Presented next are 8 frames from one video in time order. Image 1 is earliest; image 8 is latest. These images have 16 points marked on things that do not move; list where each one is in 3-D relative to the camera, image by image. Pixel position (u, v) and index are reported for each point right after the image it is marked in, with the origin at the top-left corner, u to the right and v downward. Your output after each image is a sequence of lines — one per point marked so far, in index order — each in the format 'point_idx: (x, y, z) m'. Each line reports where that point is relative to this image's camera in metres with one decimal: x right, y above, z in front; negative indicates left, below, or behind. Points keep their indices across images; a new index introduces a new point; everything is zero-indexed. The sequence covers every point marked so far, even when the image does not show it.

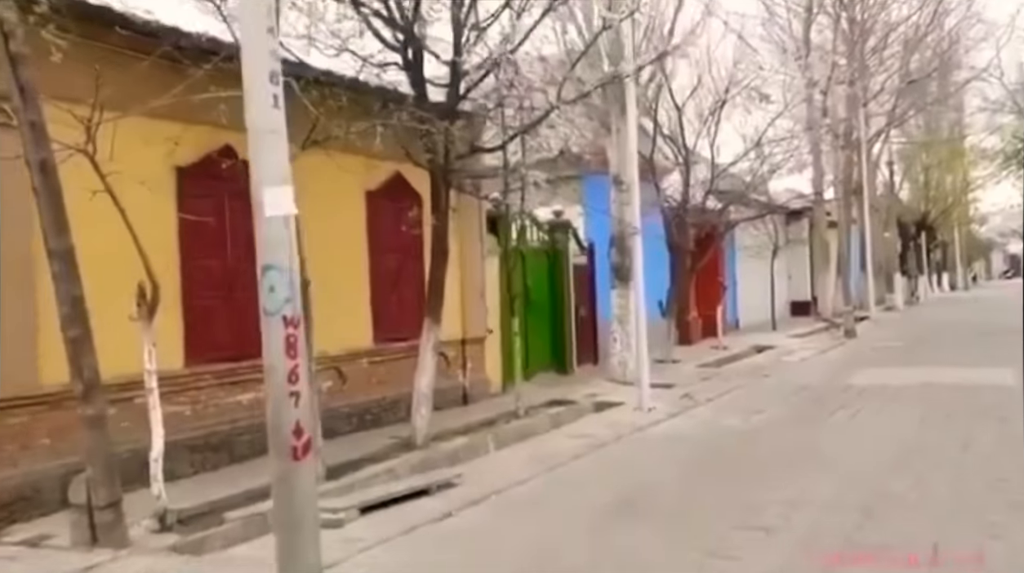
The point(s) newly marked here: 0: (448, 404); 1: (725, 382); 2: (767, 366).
0: (-0.8, -1.5, +12.6) m
1: (+3.3, -1.5, +15.7) m
2: (+4.6, -1.4, +18.2) m
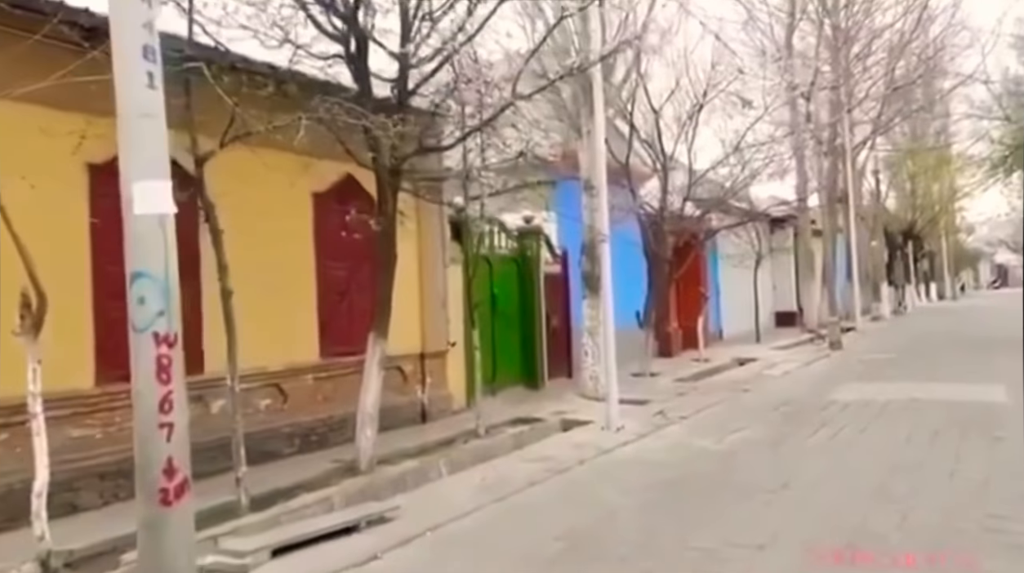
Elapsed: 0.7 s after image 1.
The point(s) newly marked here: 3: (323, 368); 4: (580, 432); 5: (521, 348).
0: (-1.3, -1.6, +11.8) m
1: (+2.8, -1.6, +14.9) m
2: (+4.1, -1.6, +17.4) m
3: (-2.0, -0.9, +10.5) m
4: (+0.8, -1.7, +11.4) m
5: (+0.1, -1.0, +15.6) m
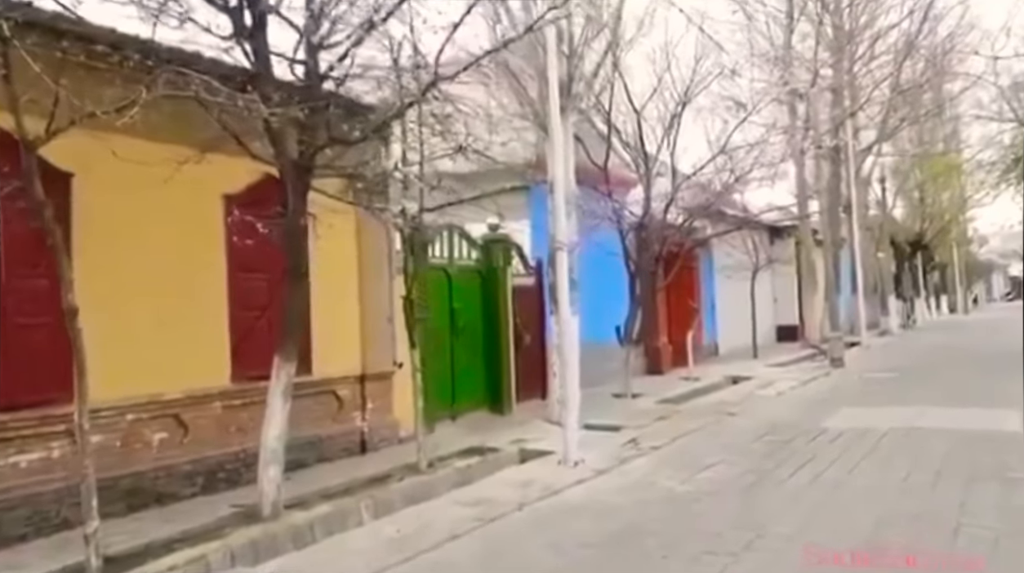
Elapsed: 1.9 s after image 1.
0: (-1.8, -1.7, +10.4) m
1: (+2.3, -1.8, +13.5) m
2: (+3.6, -1.8, +16.0) m
3: (-2.5, -1.0, +9.2) m
4: (+0.2, -1.8, +10.0) m
5: (-0.4, -1.1, +14.2) m
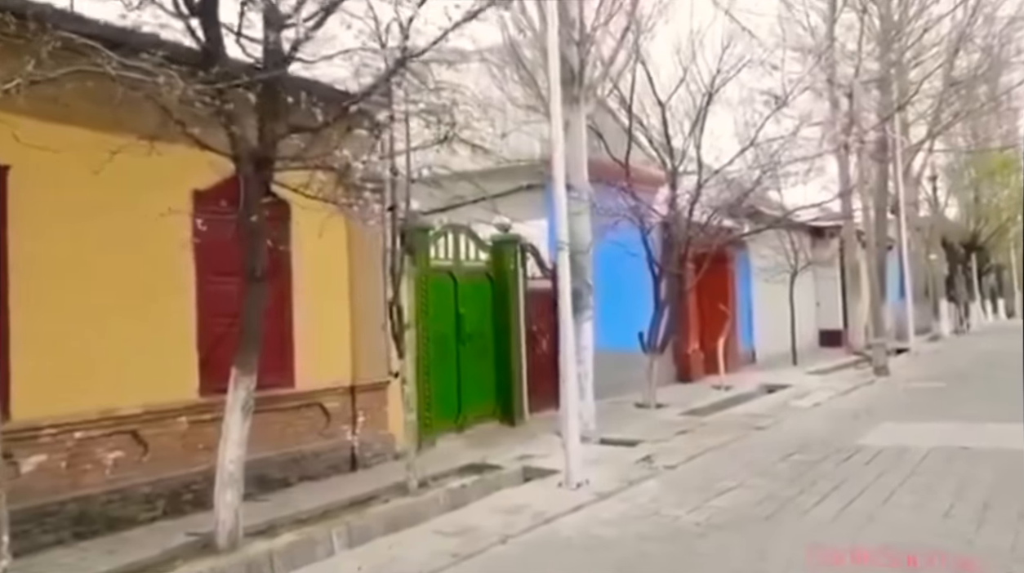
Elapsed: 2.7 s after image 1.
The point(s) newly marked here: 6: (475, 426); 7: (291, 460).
0: (-1.8, -1.8, +9.6) m
1: (+2.4, -1.9, +12.5) m
2: (+3.8, -1.9, +15.0) m
3: (-2.6, -1.0, +8.4) m
4: (+0.2, -1.8, +9.1) m
5: (-0.2, -1.2, +13.4) m
6: (-0.5, -1.8, +12.8) m
7: (-2.0, -1.6, +9.3) m
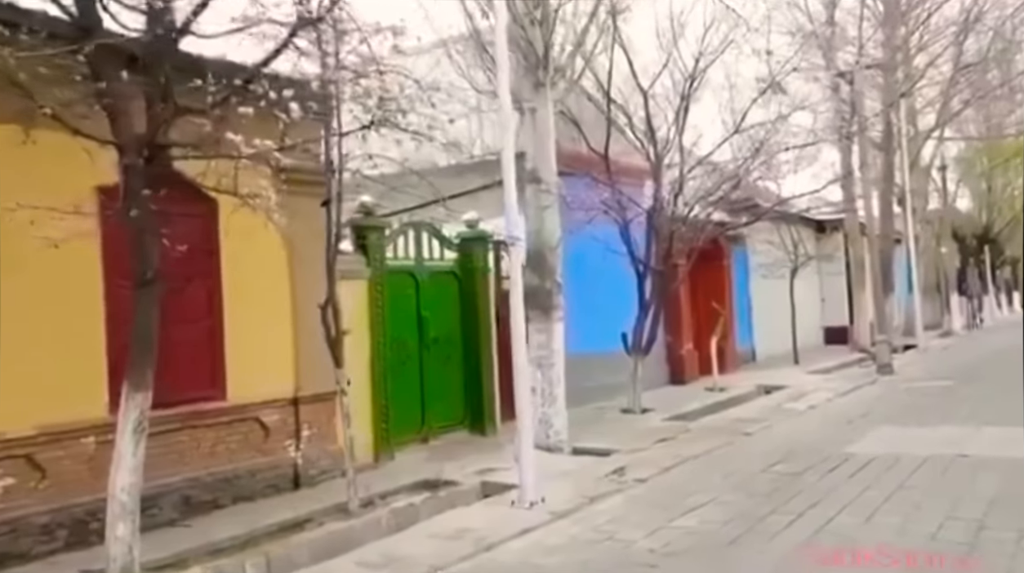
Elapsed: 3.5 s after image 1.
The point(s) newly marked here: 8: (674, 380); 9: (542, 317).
0: (-2.2, -1.8, +8.8) m
1: (+2.1, -1.8, +11.7) m
2: (+3.5, -1.8, +14.1) m
3: (-3.0, -1.1, +7.6) m
4: (-0.2, -1.8, +8.3) m
5: (-0.6, -1.2, +12.5) m
6: (-0.8, -1.8, +12.0) m
7: (-2.5, -1.6, +8.5) m
8: (+3.2, -1.8, +19.5) m
9: (+0.3, -0.4, +11.4) m
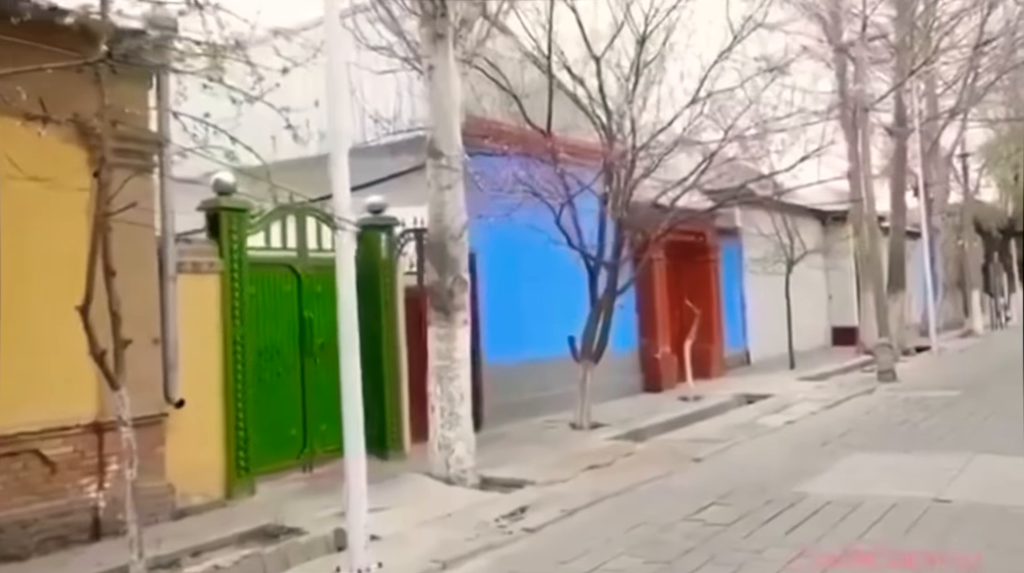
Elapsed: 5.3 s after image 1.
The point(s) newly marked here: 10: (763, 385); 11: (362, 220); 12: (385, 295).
0: (-3.3, -1.8, +6.9) m
1: (+1.1, -1.8, +9.6) m
2: (+2.6, -1.8, +12.1) m
3: (-4.1, -1.1, +5.7) m
4: (-1.3, -1.8, +6.3) m
5: (-1.6, -1.2, +10.6) m
6: (-1.8, -1.7, +10.1) m
7: (-3.5, -1.6, +6.6) m
8: (+2.3, -1.8, +17.4) m
9: (-0.7, -0.3, +9.4) m
10: (+4.6, -1.8, +18.2) m
11: (-1.6, +0.7, +10.8) m
12: (-1.4, -0.1, +10.8) m
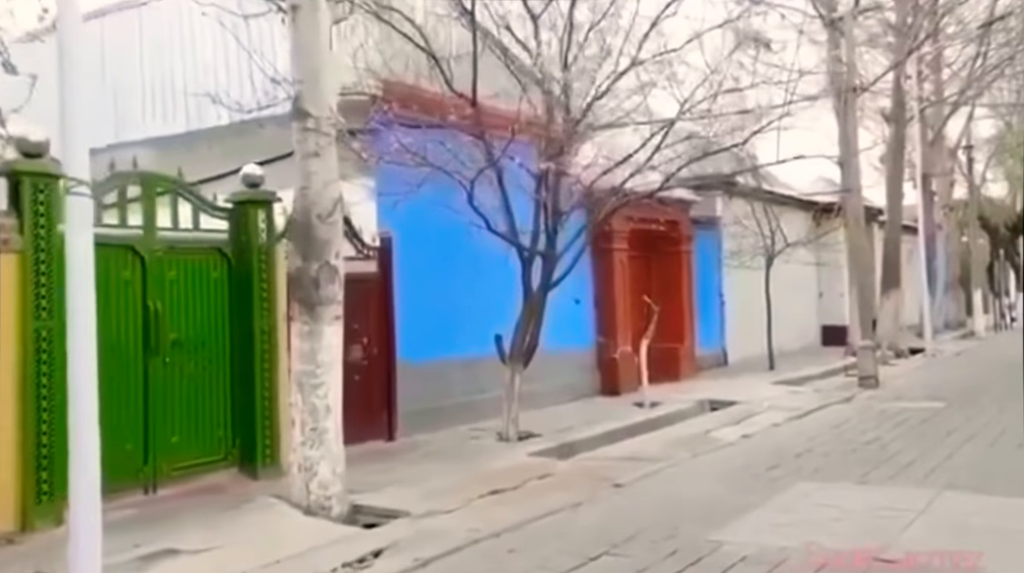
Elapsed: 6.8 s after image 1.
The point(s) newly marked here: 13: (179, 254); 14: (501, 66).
0: (-4.3, -1.7, +5.3) m
1: (+0.1, -1.7, +8.0) m
2: (+1.6, -1.7, +10.4) m
3: (-5.1, -0.9, +4.1) m
4: (-2.3, -1.7, +4.7) m
5: (-2.5, -1.1, +8.9) m
6: (-2.8, -1.6, +8.4) m
7: (-4.5, -1.5, +5.0) m
8: (+1.4, -1.6, +15.8) m
9: (-1.6, -0.2, +7.8) m
10: (+3.6, -1.7, +16.5) m
11: (-2.5, +0.8, +9.2) m
12: (-2.3, 0.0, +9.2) m
13: (-2.9, +0.3, +8.6) m
14: (-0.1, +2.5, +11.9) m
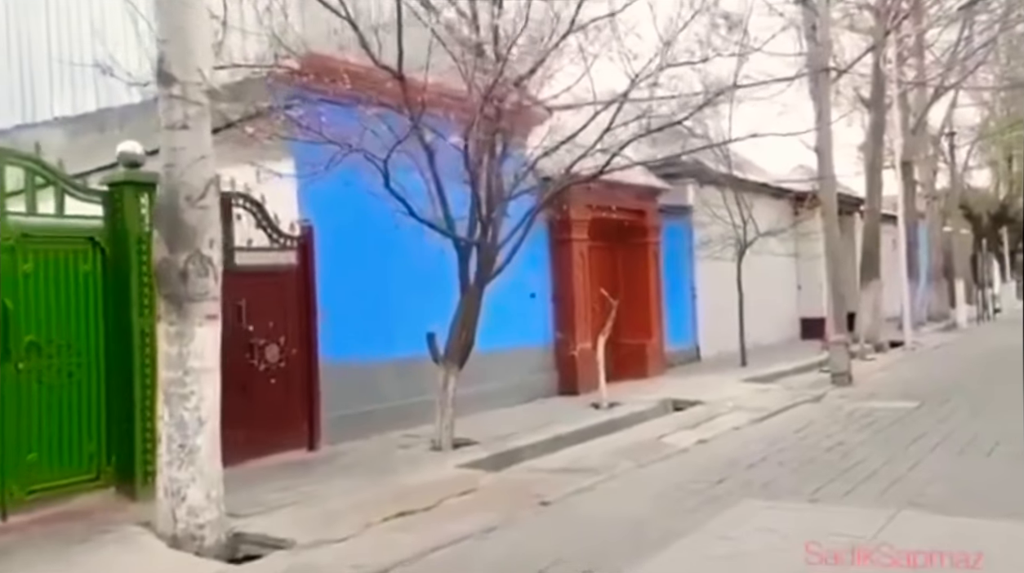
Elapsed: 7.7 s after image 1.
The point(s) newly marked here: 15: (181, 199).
0: (-4.9, -1.7, +4.2) m
1: (-0.5, -1.7, +6.9) m
2: (+0.9, -1.6, +9.4) m
3: (-5.7, -0.9, +3.0) m
4: (-2.9, -1.7, +3.6) m
5: (-3.2, -1.0, +7.8) m
6: (-3.5, -1.6, +7.3) m
7: (-5.1, -1.5, +3.8) m
8: (+0.7, -1.5, +14.7) m
9: (-2.3, -0.2, +6.7) m
10: (+2.9, -1.6, +15.5) m
11: (-3.2, +0.9, +8.0) m
12: (-3.0, 0.0, +8.0) m
13: (-3.5, +0.3, +7.4) m
14: (-0.8, +2.5, +10.8) m
15: (-2.2, +0.6, +6.7) m
